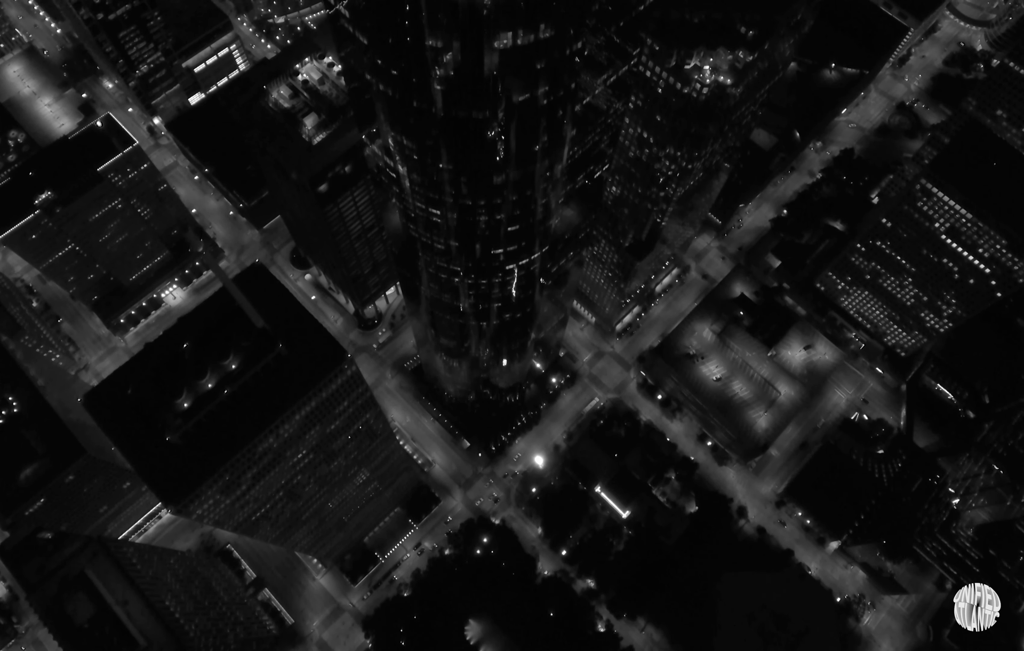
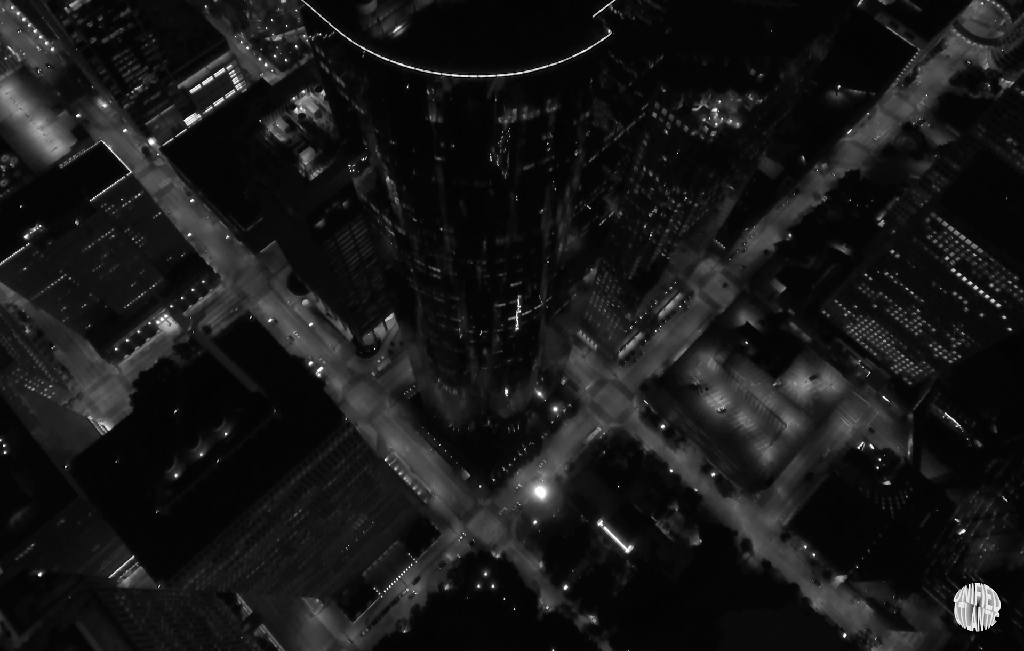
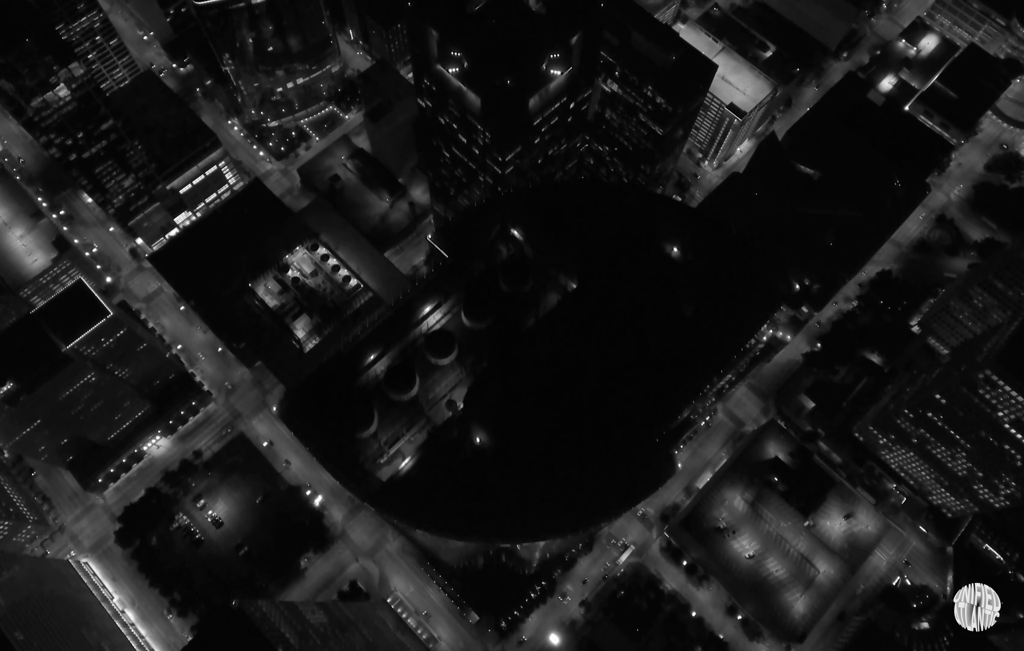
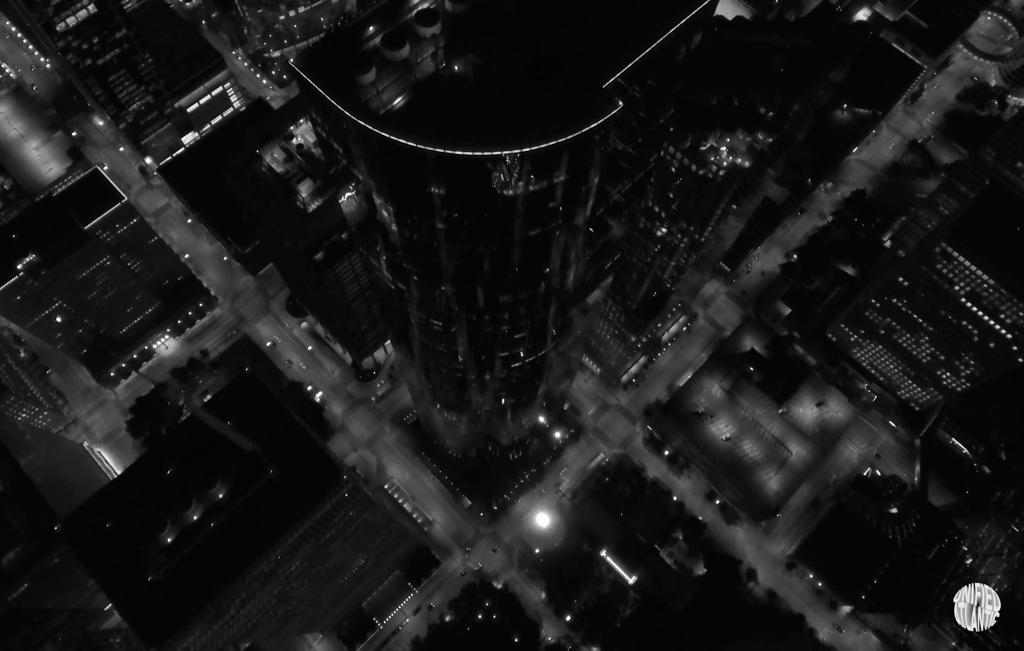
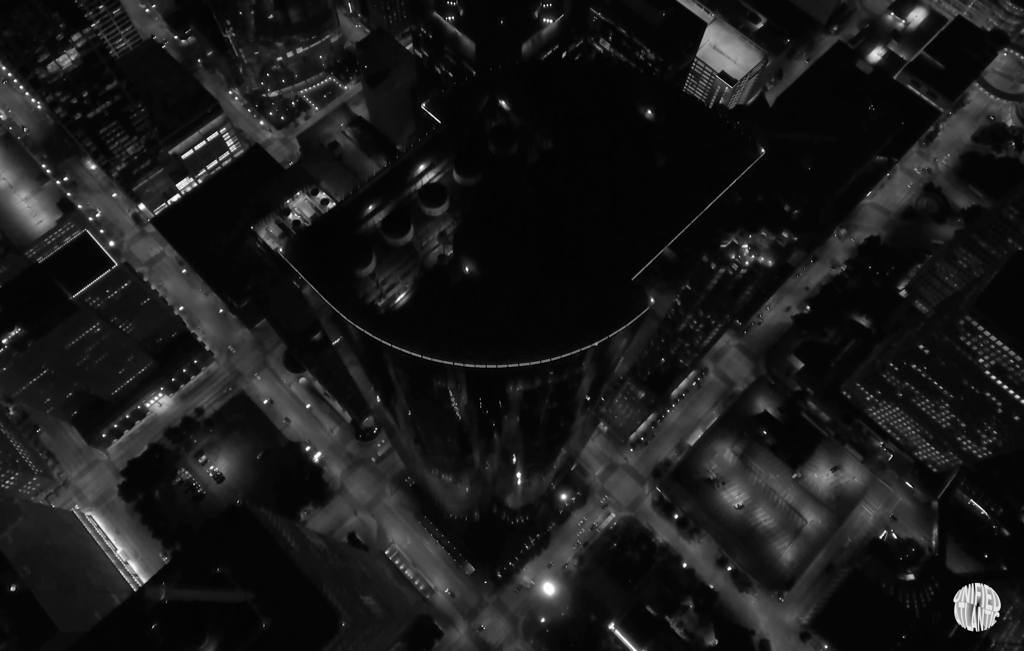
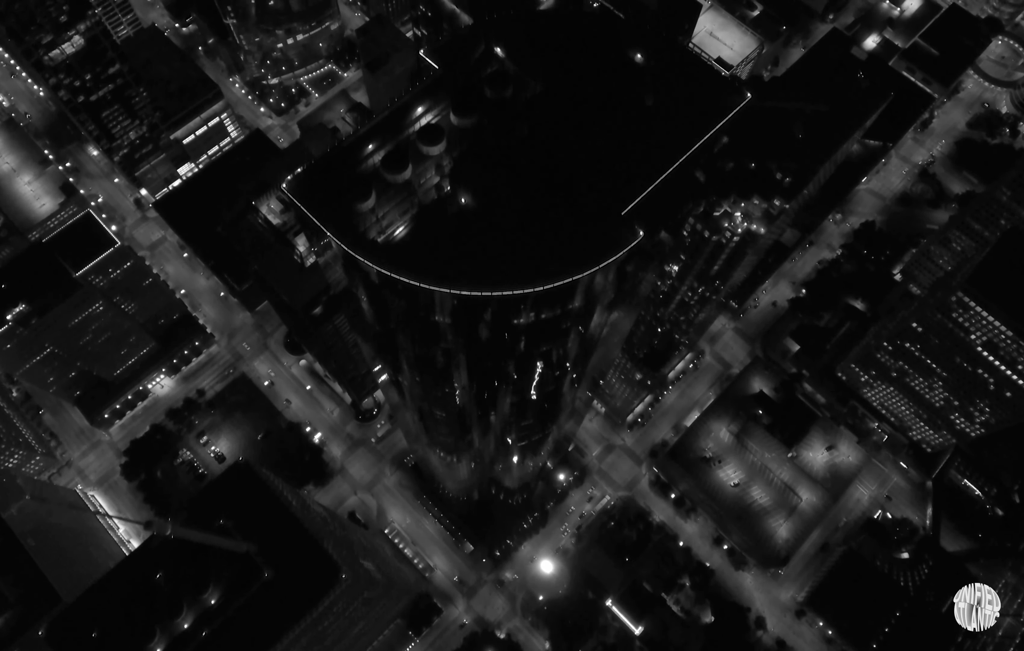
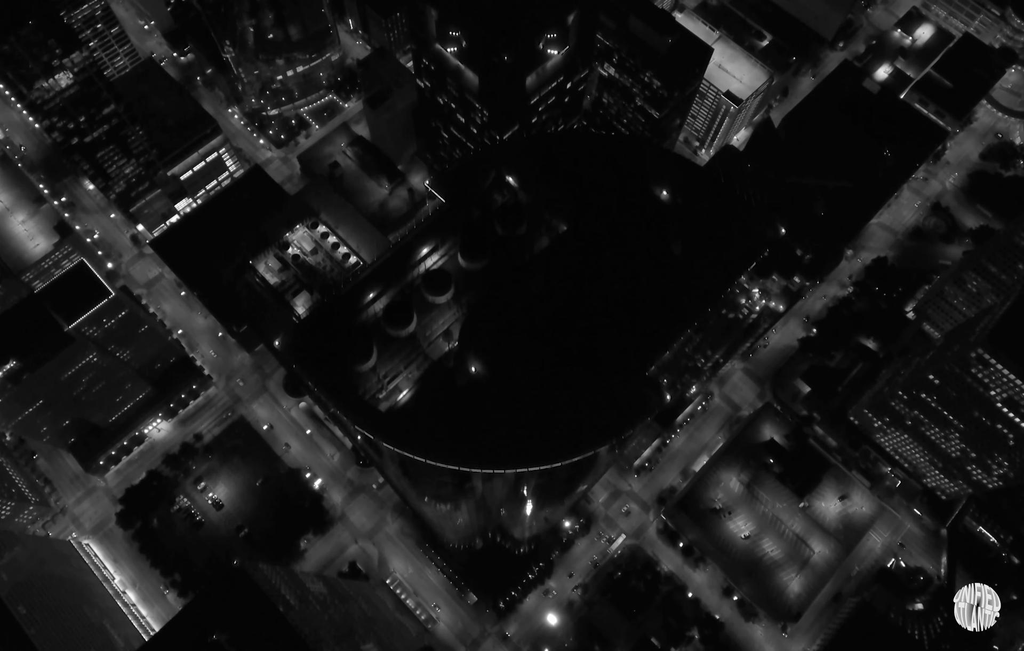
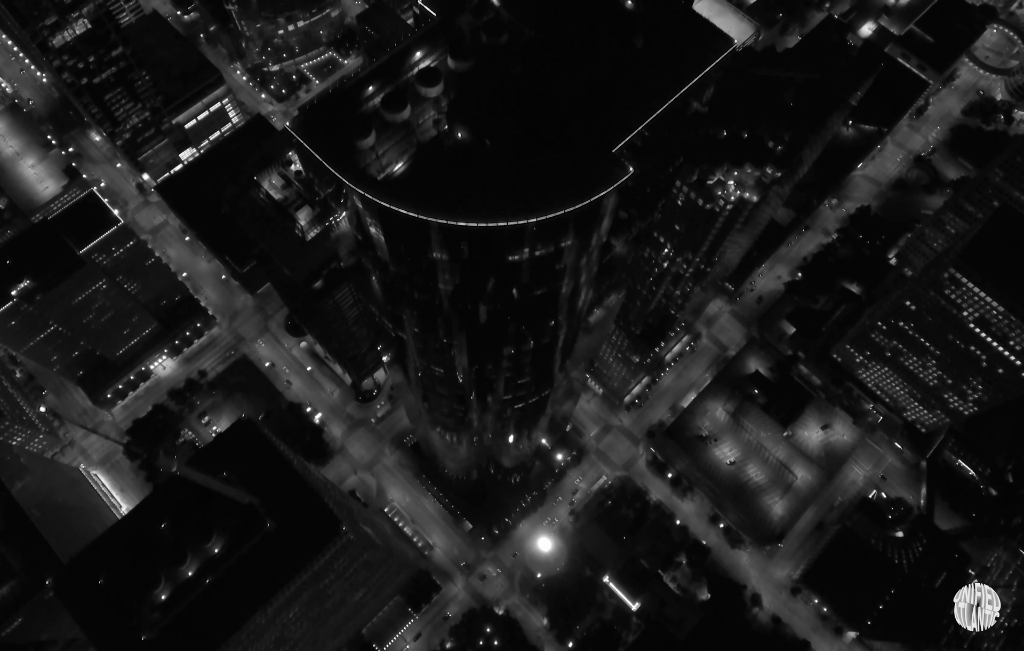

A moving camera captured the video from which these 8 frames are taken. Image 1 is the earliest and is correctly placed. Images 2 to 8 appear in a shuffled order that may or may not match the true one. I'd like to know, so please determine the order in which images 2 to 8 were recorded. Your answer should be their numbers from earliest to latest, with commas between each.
2, 4, 8, 6, 5, 7, 3
